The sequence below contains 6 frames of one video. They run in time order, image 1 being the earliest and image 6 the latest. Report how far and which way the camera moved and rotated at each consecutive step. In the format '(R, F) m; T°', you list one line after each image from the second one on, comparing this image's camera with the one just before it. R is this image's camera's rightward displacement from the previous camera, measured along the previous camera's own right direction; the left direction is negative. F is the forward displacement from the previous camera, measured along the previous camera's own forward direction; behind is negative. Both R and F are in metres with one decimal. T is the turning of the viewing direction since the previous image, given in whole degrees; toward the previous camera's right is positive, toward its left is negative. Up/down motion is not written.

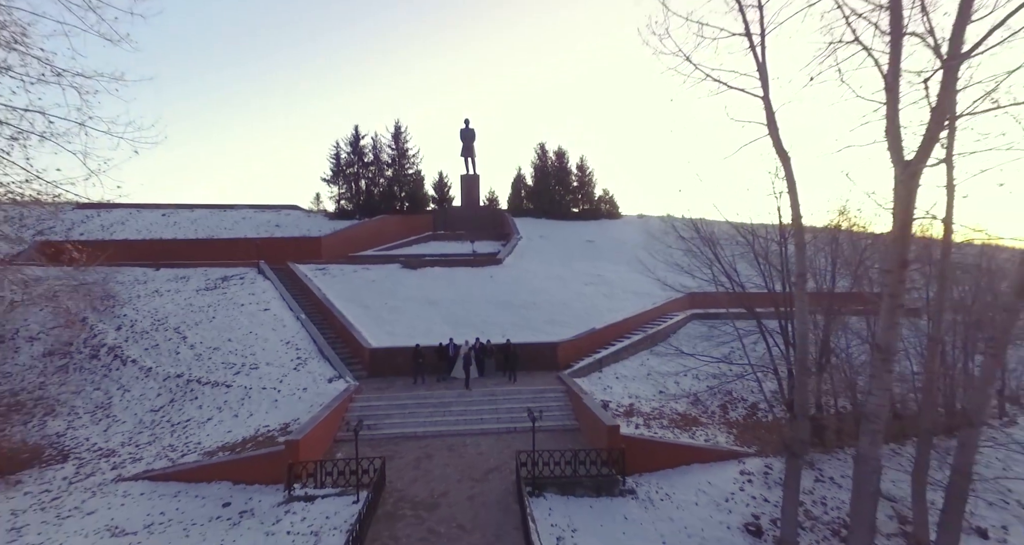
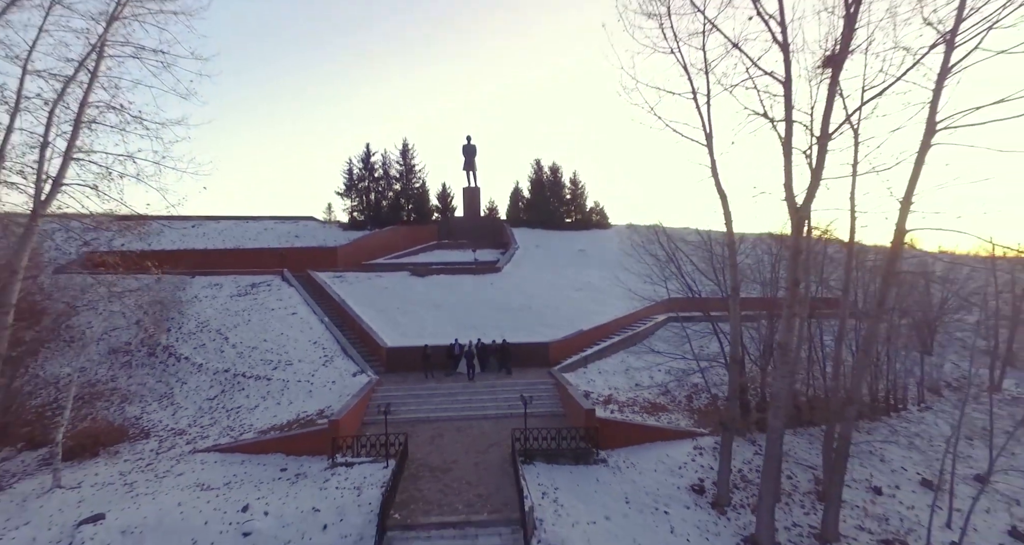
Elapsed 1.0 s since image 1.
(+0.1, -1.8) m; 0°
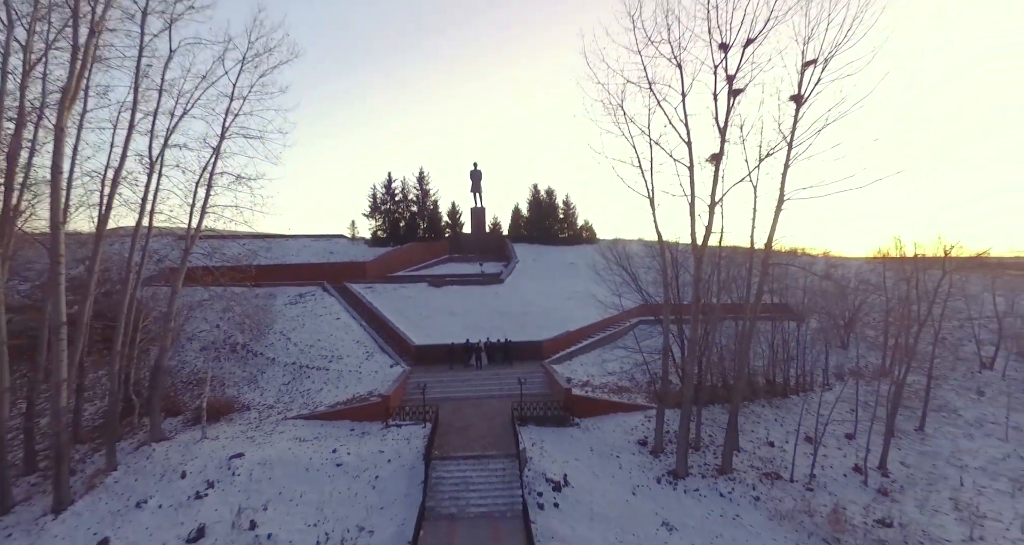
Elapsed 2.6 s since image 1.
(+0.1, -3.6) m; 0°
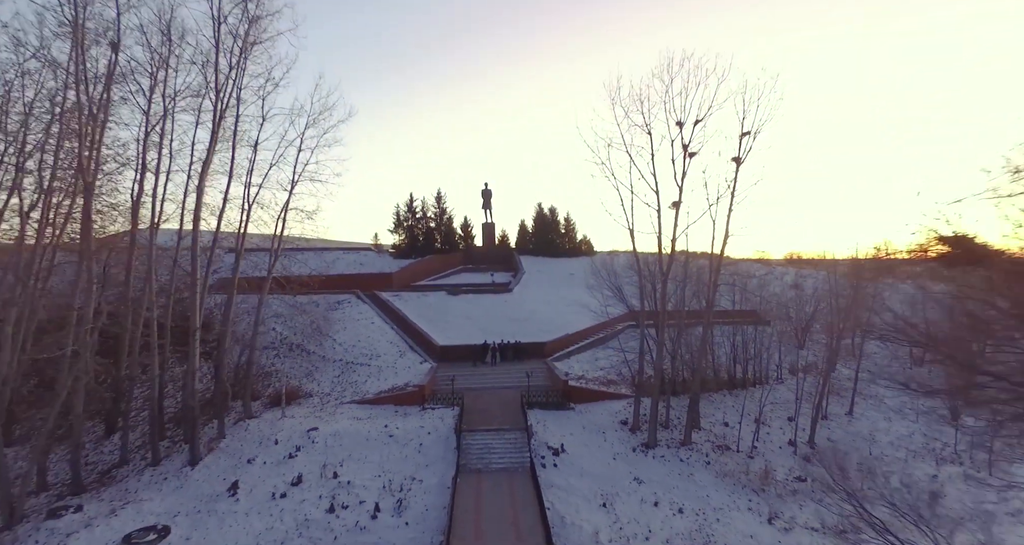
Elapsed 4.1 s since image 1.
(-0.2, -3.3) m; 0°
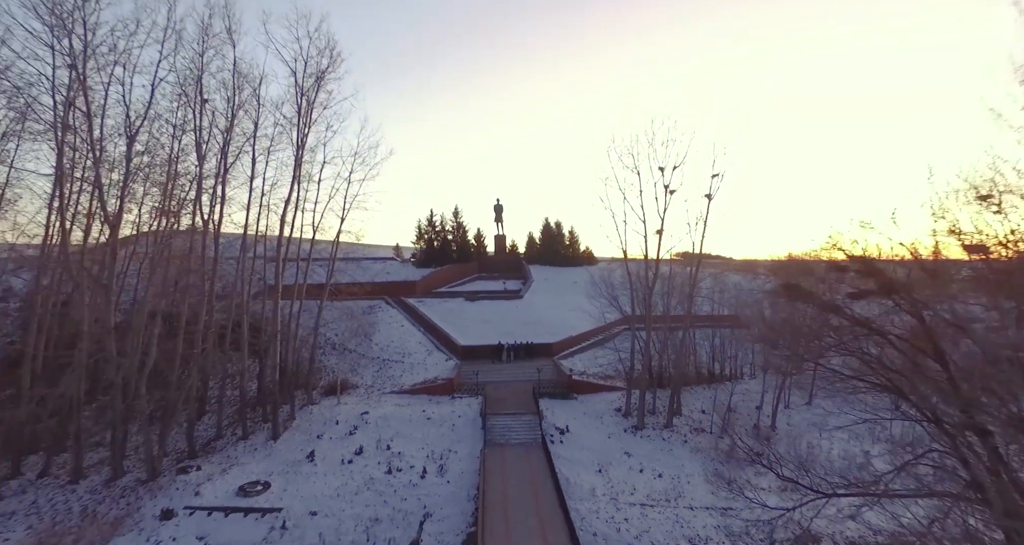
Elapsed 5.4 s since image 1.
(-0.4, -3.3) m; 0°
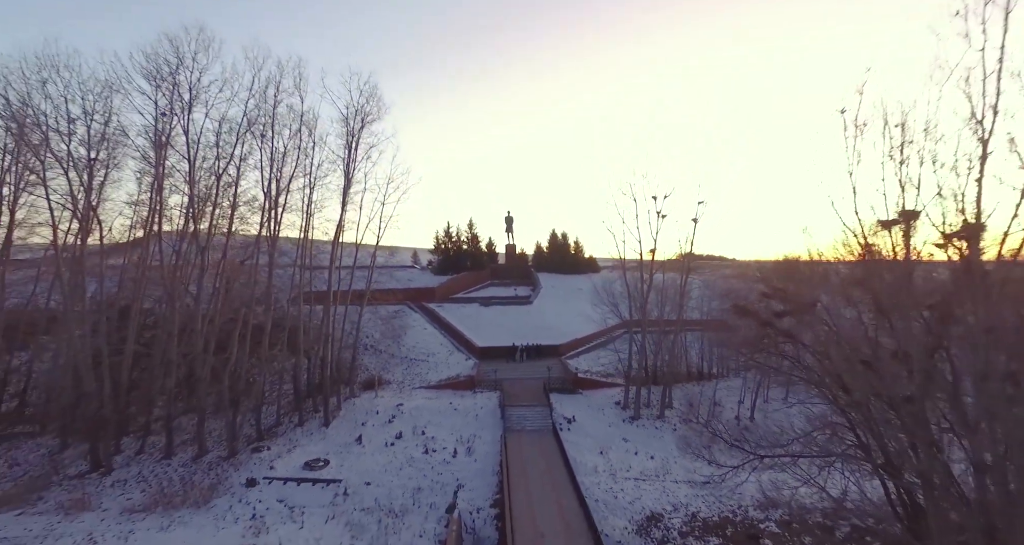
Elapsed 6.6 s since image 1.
(-0.5, -2.9) m; 0°
